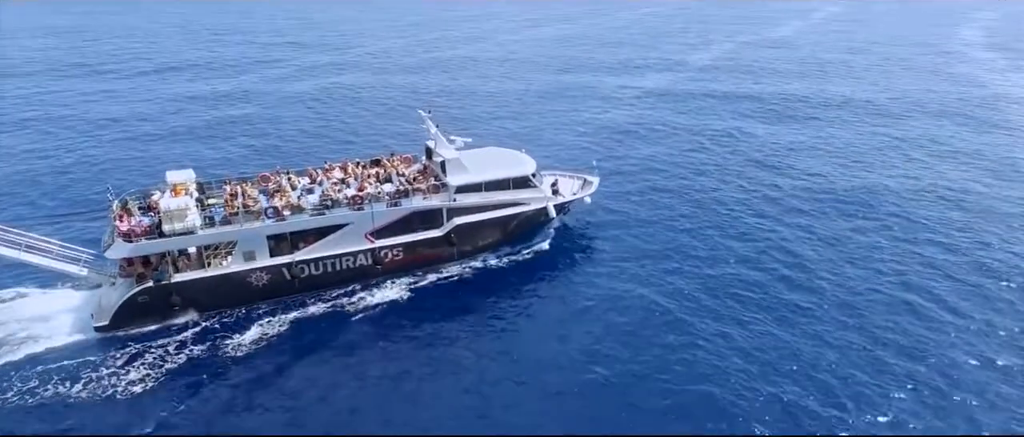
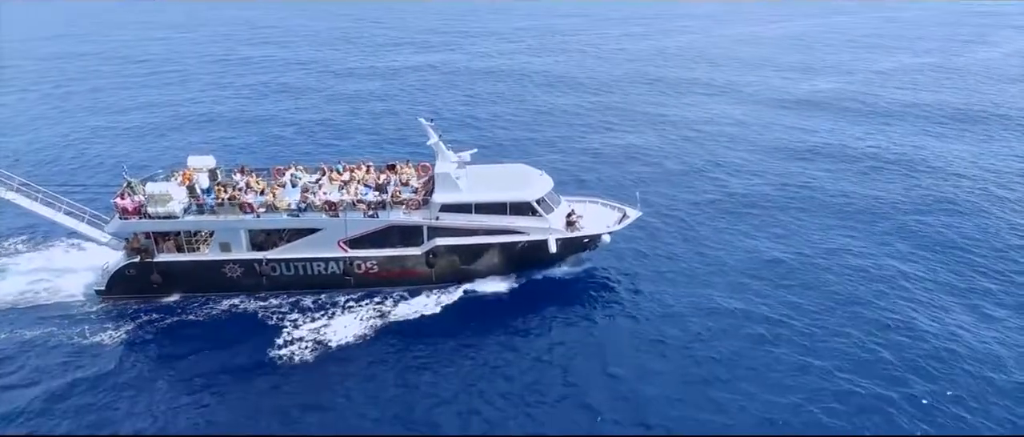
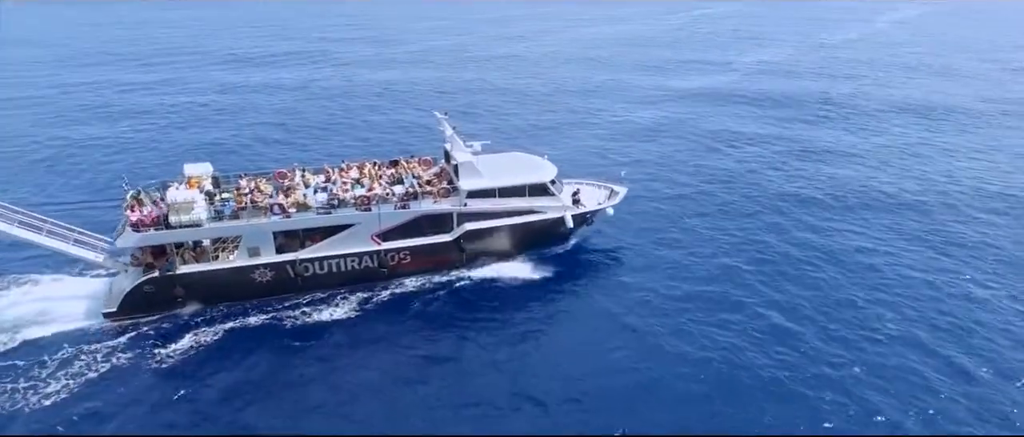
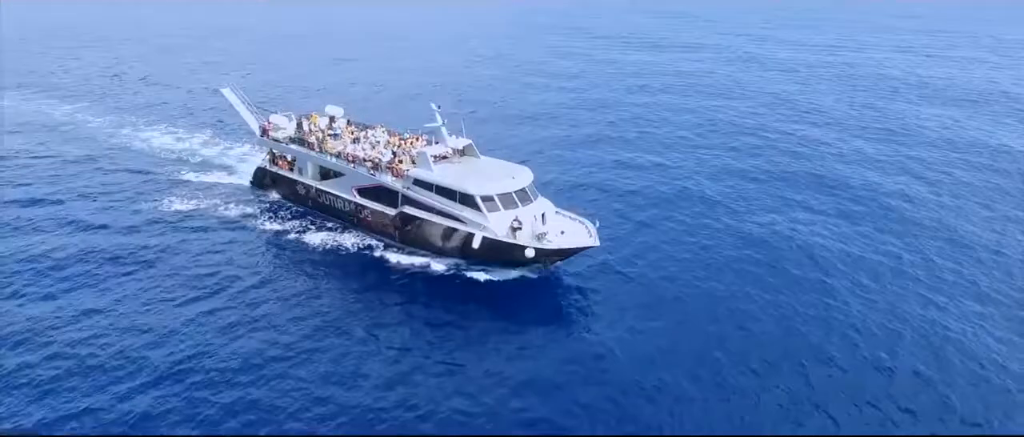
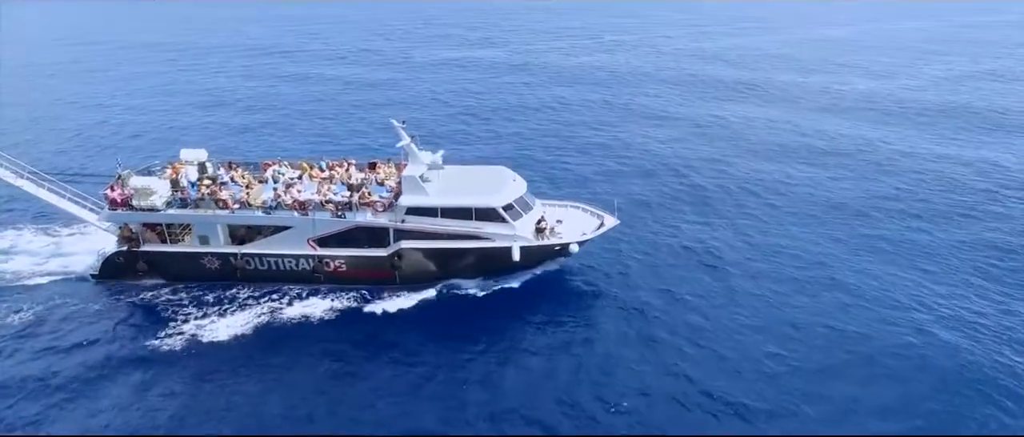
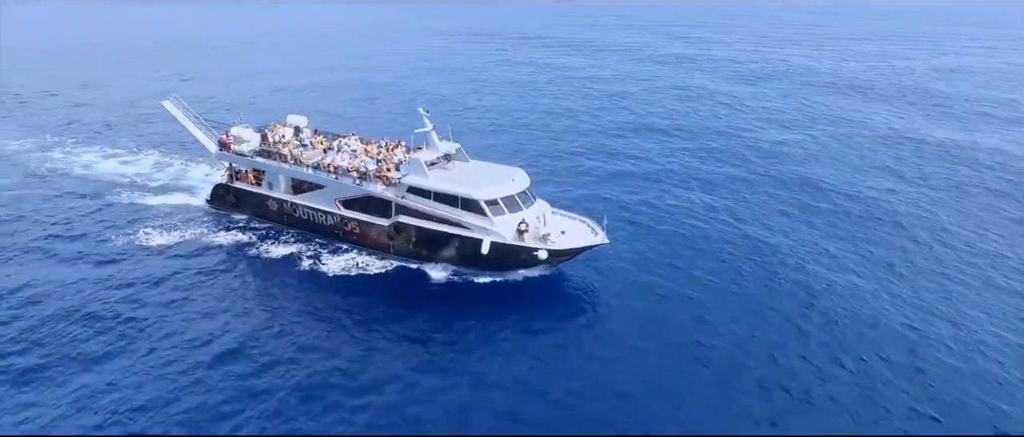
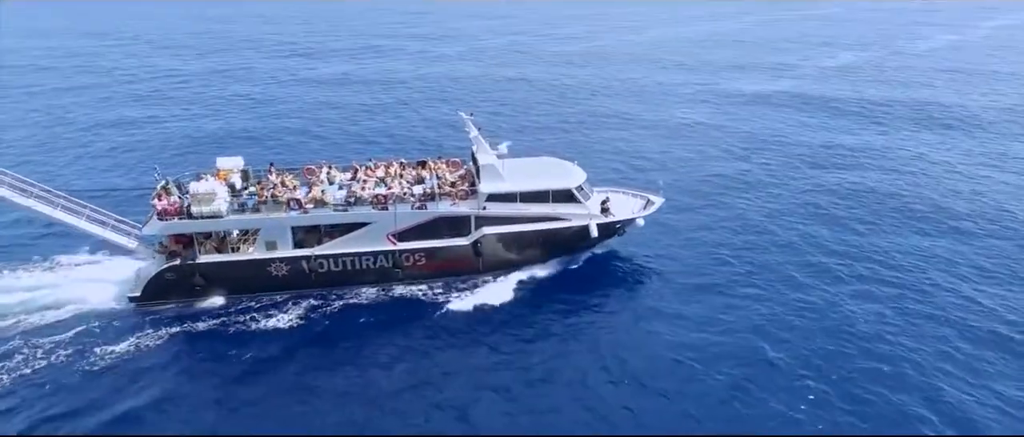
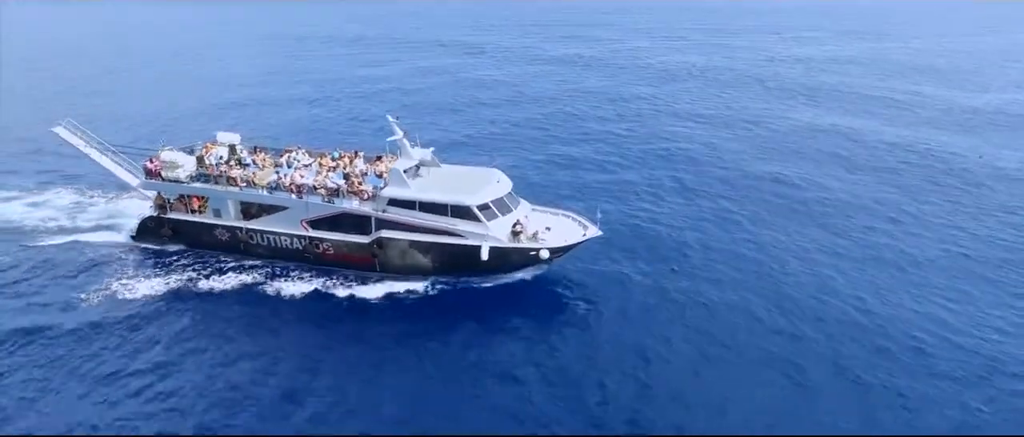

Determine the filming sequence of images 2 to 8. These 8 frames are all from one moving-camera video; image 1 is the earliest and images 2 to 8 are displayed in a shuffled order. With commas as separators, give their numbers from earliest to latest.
3, 7, 2, 5, 8, 6, 4
